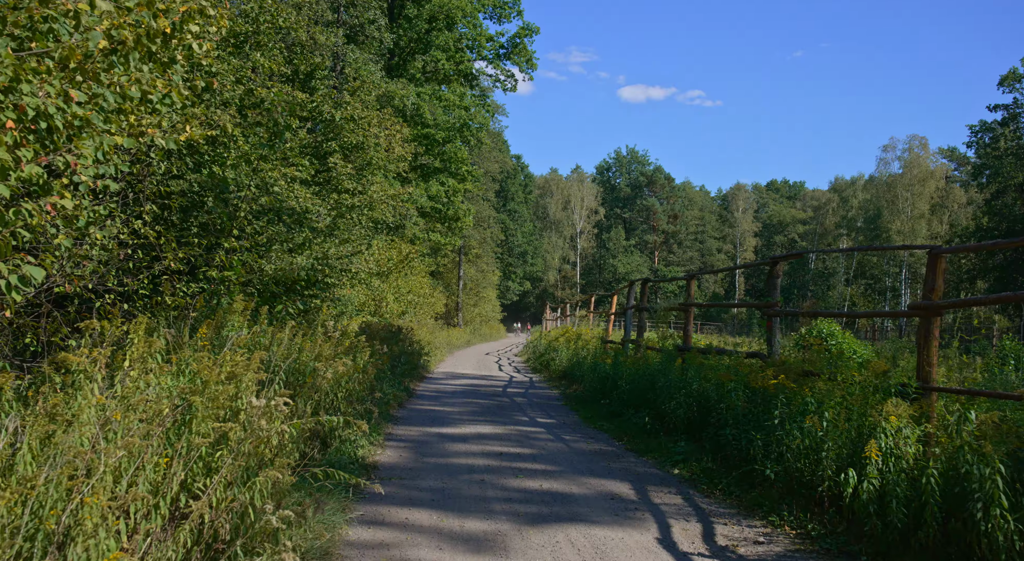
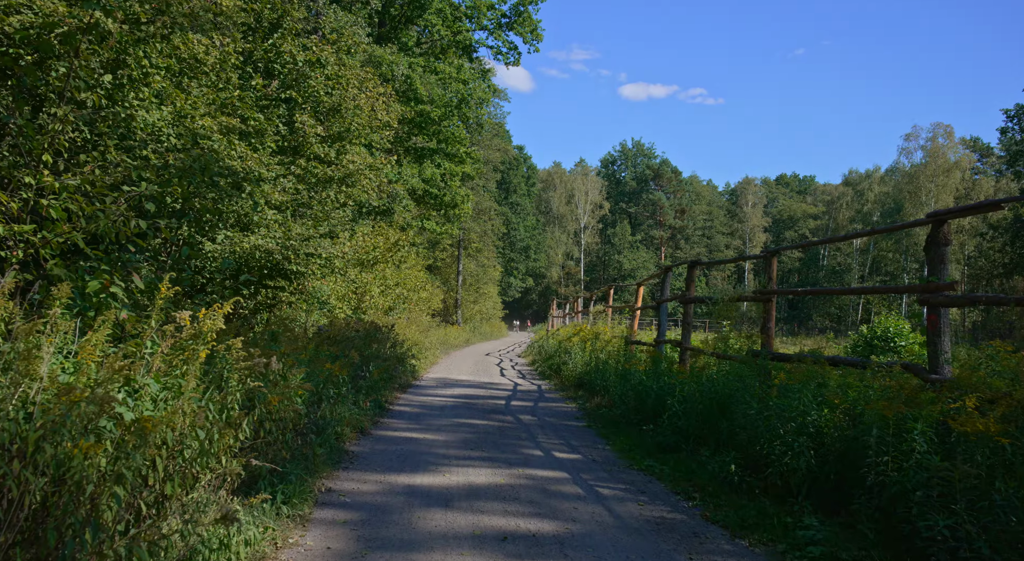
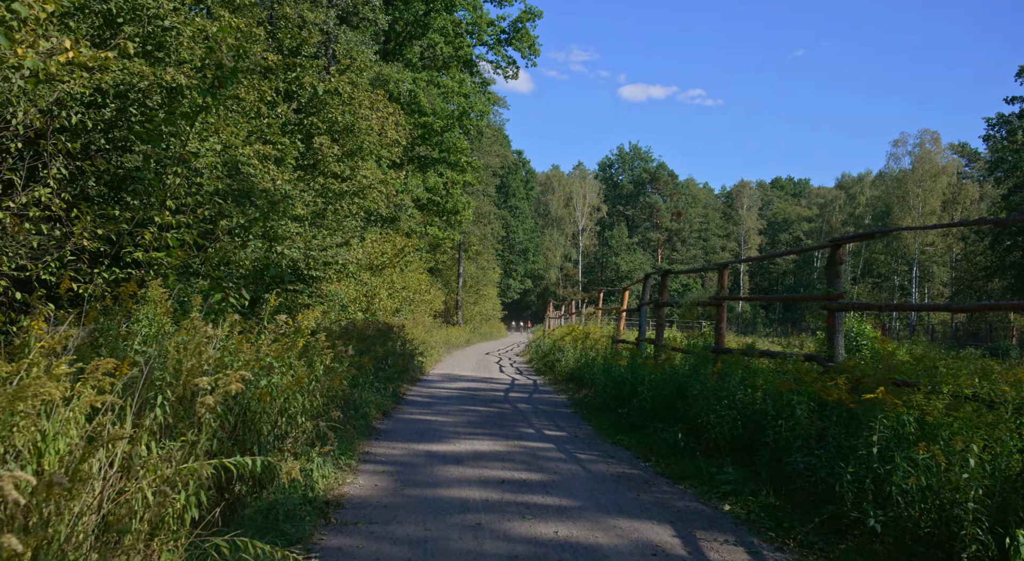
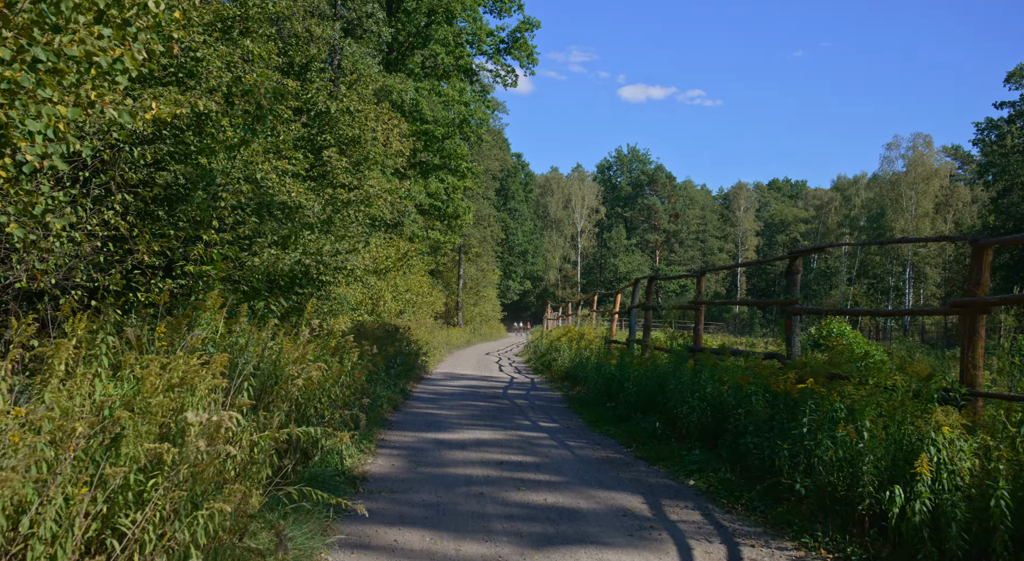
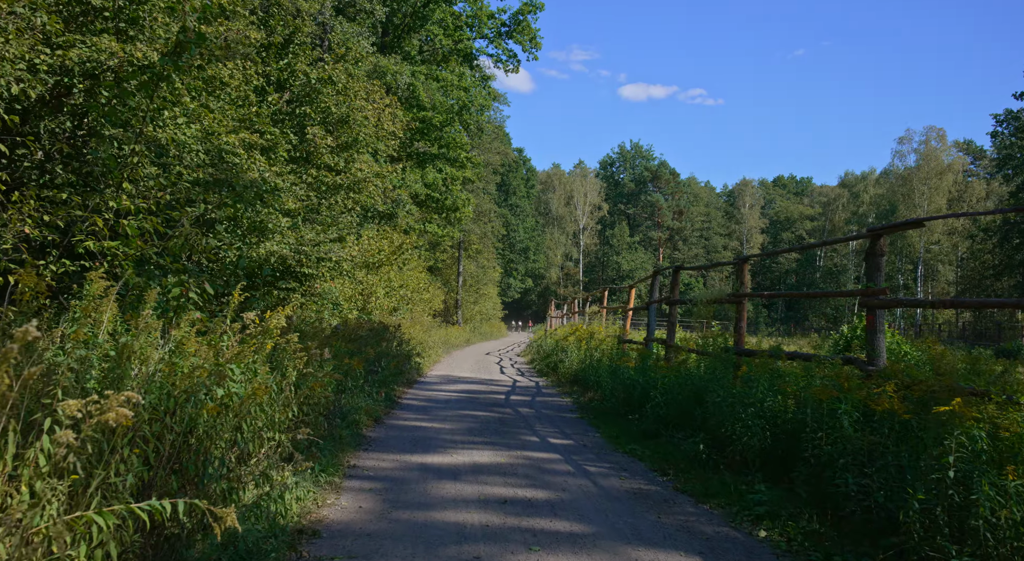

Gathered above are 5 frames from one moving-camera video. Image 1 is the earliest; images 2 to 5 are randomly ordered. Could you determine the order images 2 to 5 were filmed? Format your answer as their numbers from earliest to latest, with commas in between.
4, 3, 5, 2
